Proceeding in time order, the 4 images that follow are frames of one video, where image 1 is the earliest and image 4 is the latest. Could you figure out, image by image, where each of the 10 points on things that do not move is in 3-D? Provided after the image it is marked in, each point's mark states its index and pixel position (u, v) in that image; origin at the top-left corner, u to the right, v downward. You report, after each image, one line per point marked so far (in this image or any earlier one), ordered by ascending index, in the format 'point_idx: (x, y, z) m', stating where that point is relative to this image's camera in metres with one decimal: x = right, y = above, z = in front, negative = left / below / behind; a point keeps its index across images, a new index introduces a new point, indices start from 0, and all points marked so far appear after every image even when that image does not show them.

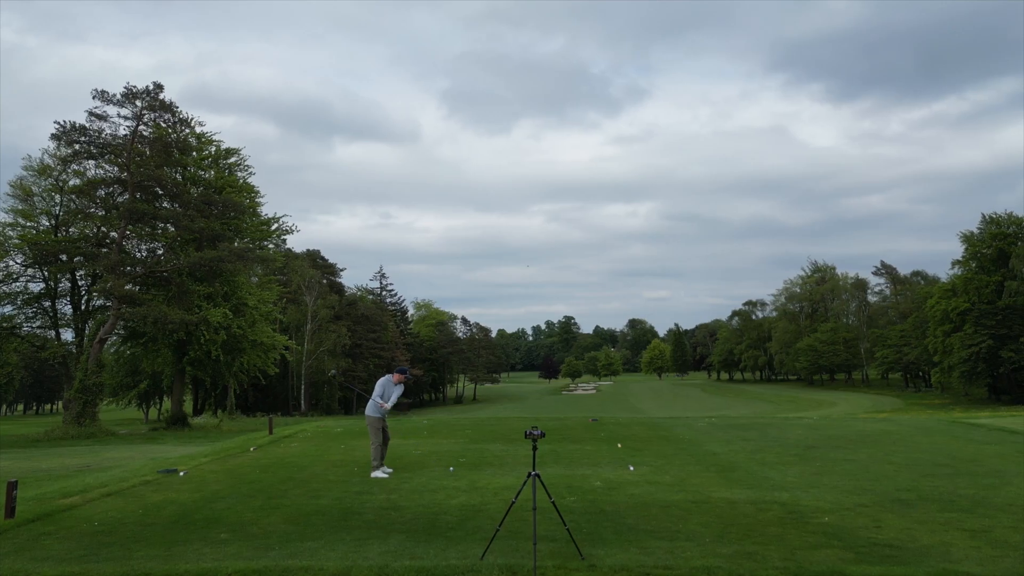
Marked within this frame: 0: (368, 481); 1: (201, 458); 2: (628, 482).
0: (-1.2, -1.6, +6.6) m
1: (-3.4, -1.9, +8.7) m
2: (+0.9, -1.6, +6.4) m
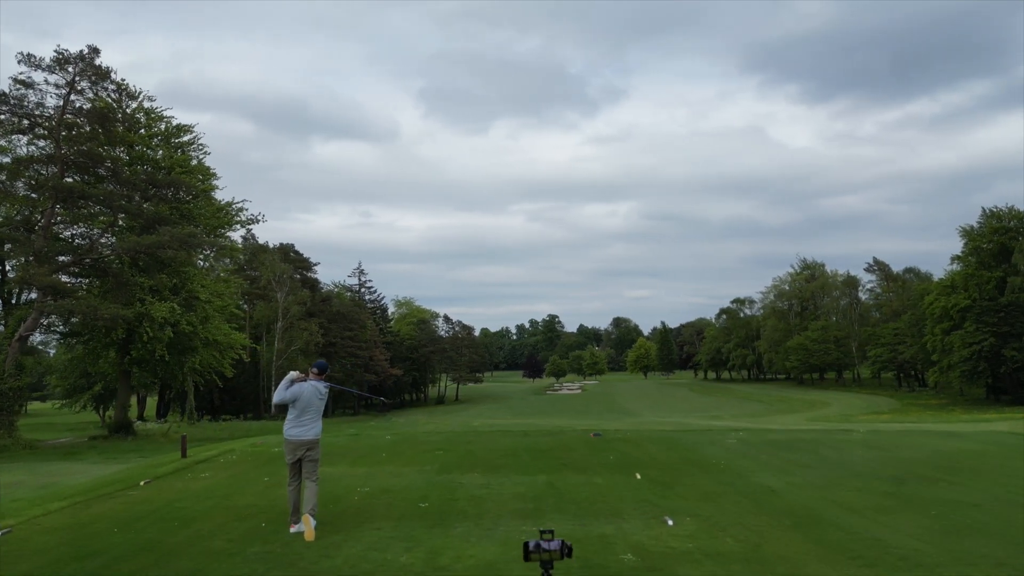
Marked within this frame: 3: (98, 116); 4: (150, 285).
0: (-1.3, -1.4, +4.3) m
1: (-3.6, -1.7, +6.4) m
2: (+0.9, -1.4, +4.2) m
3: (-9.8, +4.1, +18.7) m
4: (-8.9, +0.1, +19.4) m
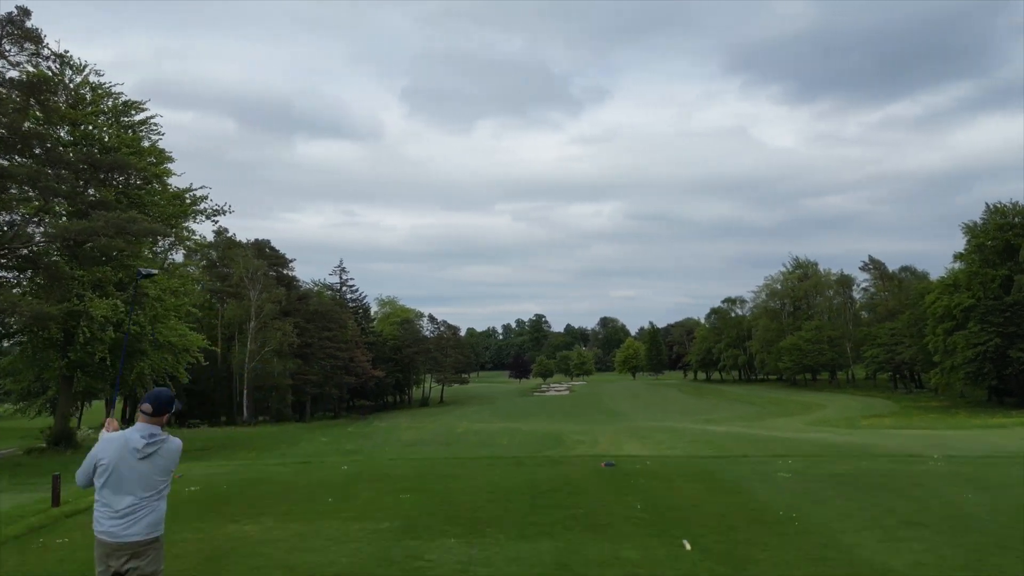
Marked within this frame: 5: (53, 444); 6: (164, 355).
0: (-1.3, -1.3, +2.2) m
1: (-3.6, -1.6, +4.2) m
2: (+0.9, -1.3, +2.1) m
3: (-10.1, +4.2, +16.4) m
4: (-9.2, +0.2, +17.2) m
5: (-10.9, -3.7, +18.8) m
6: (-8.6, -1.7, +19.6) m
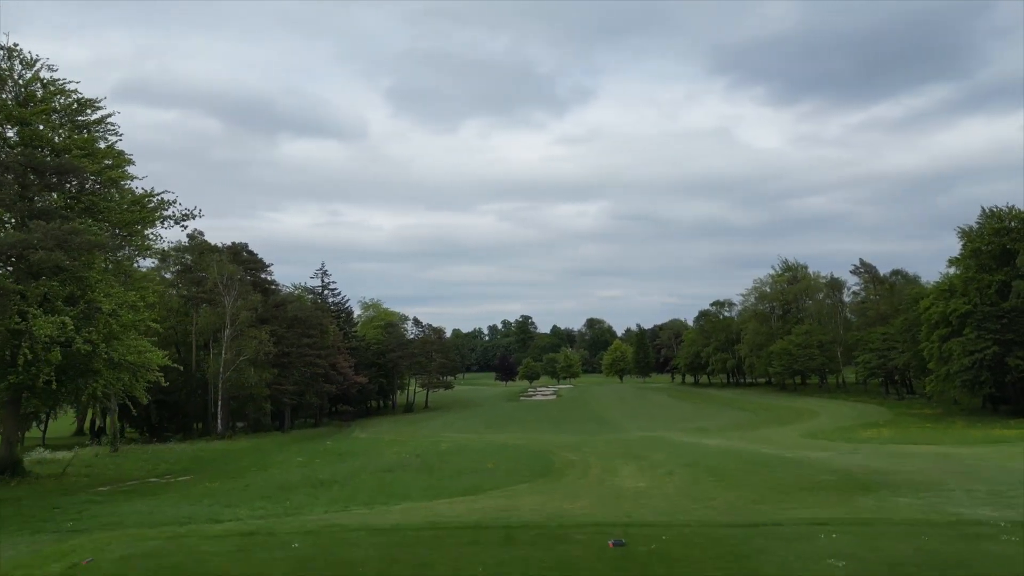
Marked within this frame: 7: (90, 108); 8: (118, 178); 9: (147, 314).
0: (-1.3, -1.6, +0.8) m
1: (-3.7, -1.9, +2.8) m
2: (+0.9, -1.6, +0.7) m
3: (-10.3, +3.9, +14.9) m
4: (-9.4, -0.1, +15.7) m
5: (-11.2, -4.0, +17.2) m
6: (-8.9, -2.0, +18.0) m
7: (-10.3, +4.4, +19.3) m
8: (-9.3, +2.6, +18.7) m
9: (-9.2, -0.6, +19.8) m
